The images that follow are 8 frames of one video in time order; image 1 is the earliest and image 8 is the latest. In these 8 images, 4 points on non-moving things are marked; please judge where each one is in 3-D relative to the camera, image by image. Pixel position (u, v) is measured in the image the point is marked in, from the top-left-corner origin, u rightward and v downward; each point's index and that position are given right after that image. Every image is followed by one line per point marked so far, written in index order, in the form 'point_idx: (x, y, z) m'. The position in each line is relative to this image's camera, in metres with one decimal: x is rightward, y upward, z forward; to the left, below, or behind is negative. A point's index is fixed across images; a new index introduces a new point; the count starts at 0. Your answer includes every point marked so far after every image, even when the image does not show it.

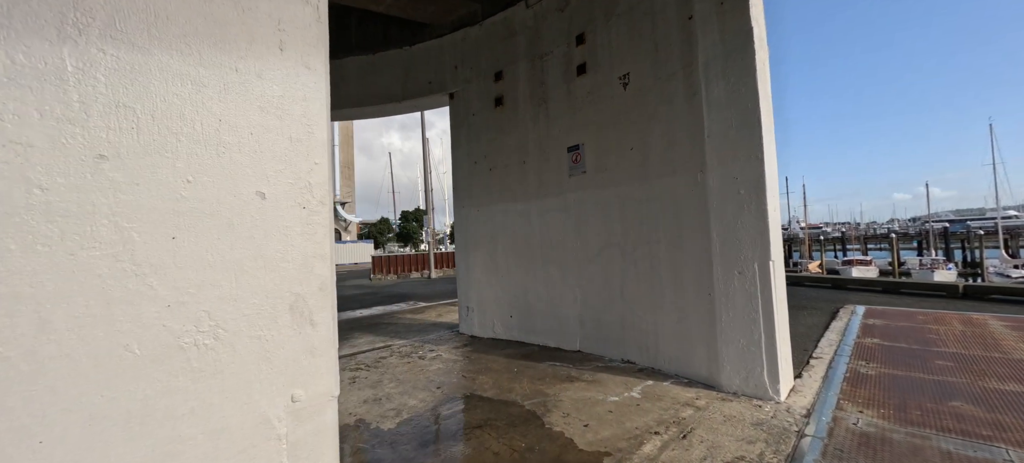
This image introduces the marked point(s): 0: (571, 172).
0: (+0.6, +0.6, +4.4) m
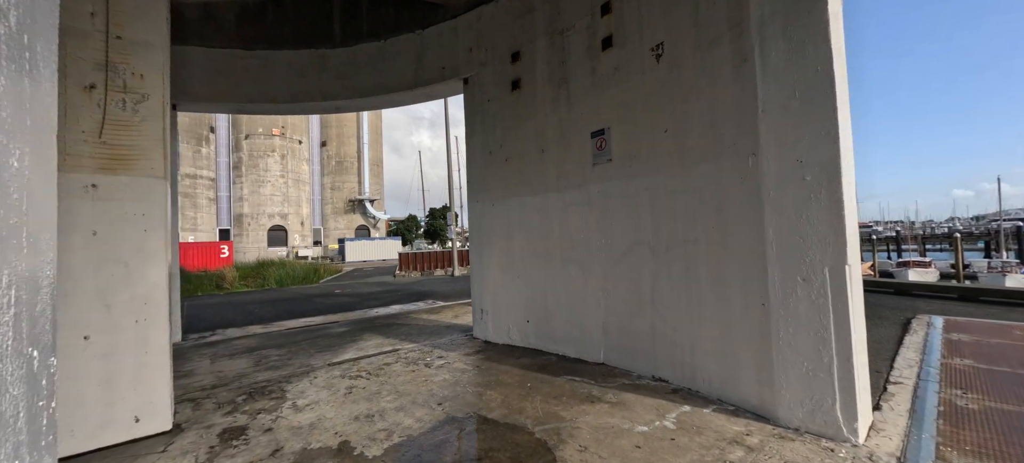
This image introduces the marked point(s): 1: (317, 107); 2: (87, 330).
0: (+0.8, +0.7, +3.8) m
1: (-3.2, +2.1, +6.7) m
2: (-2.9, -0.7, +2.8) m
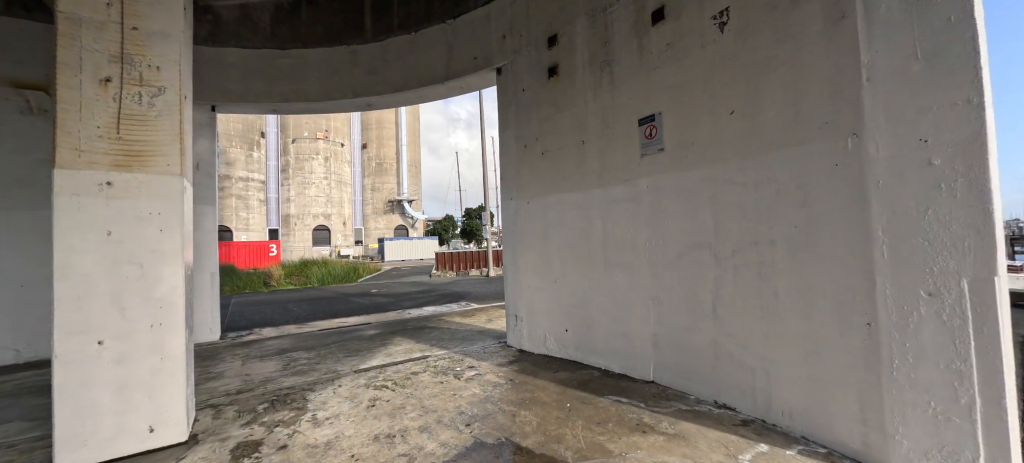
0: (+1.1, +0.7, +3.4) m
1: (-2.7, +2.1, +6.6) m
2: (-2.7, -0.7, +2.7) m
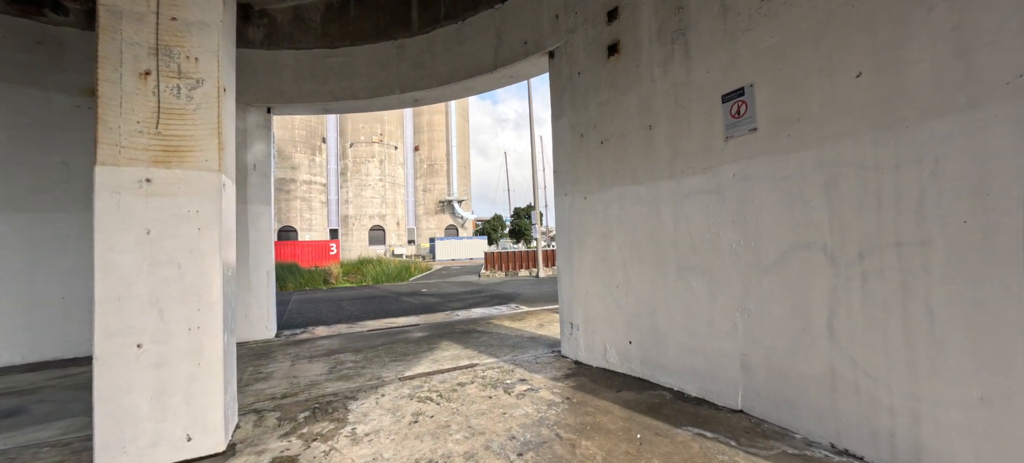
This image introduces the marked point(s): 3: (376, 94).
0: (+1.5, +0.7, +2.8) m
1: (-1.9, +2.1, +6.5) m
2: (-2.4, -0.7, +2.6) m
3: (-2.1, +2.1, +6.3) m
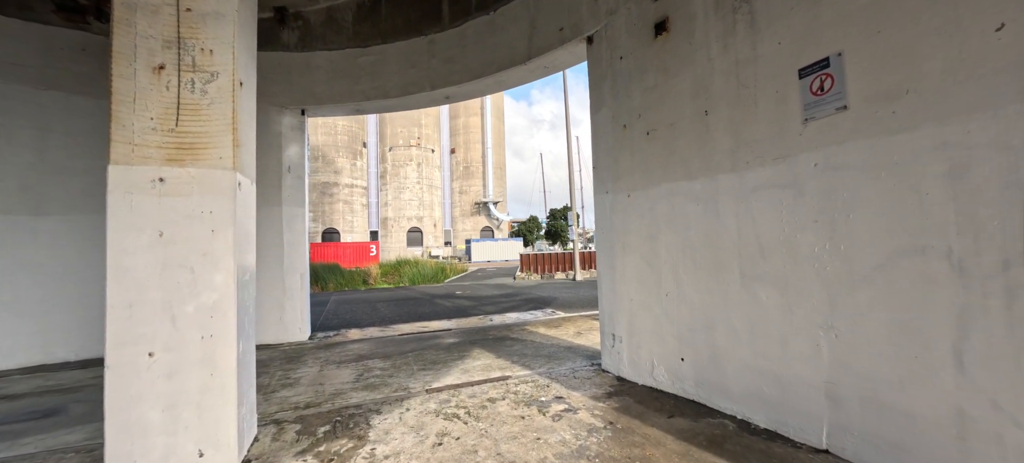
0: (+1.7, +0.7, +2.3) m
1: (-1.3, +2.0, +6.3) m
2: (-2.2, -0.7, +2.4) m
3: (-1.6, +2.1, +6.1) m
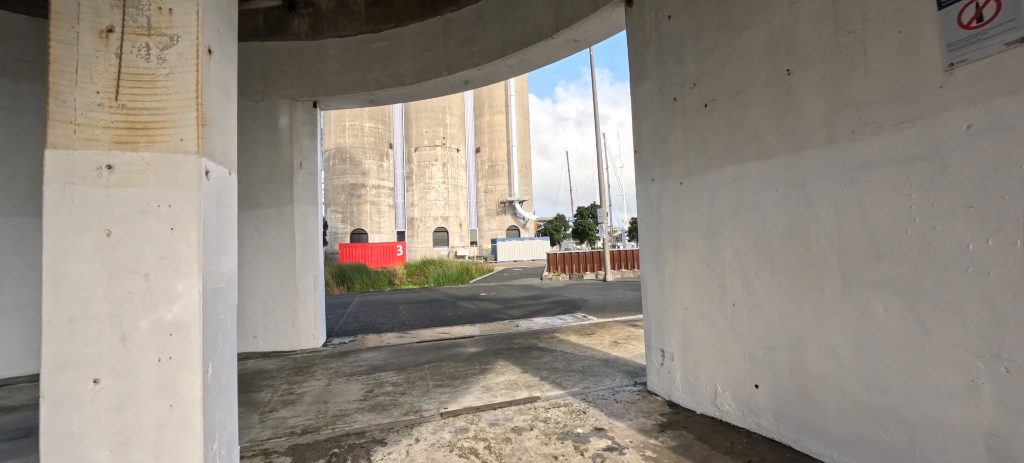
0: (+1.8, +0.7, +1.6) m
1: (-1.0, +2.1, +5.8) m
2: (-2.0, -0.7, +2.0) m
3: (-1.2, +2.1, +5.6) m
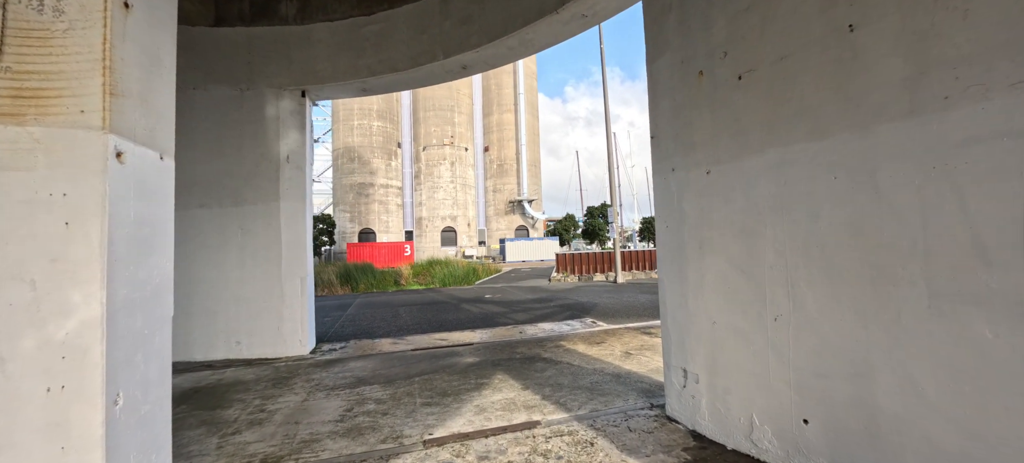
0: (+1.7, +0.7, +1.1) m
1: (-0.9, +2.1, +5.3) m
2: (-2.1, -0.7, +1.6) m
3: (-1.2, +2.1, +5.1) m
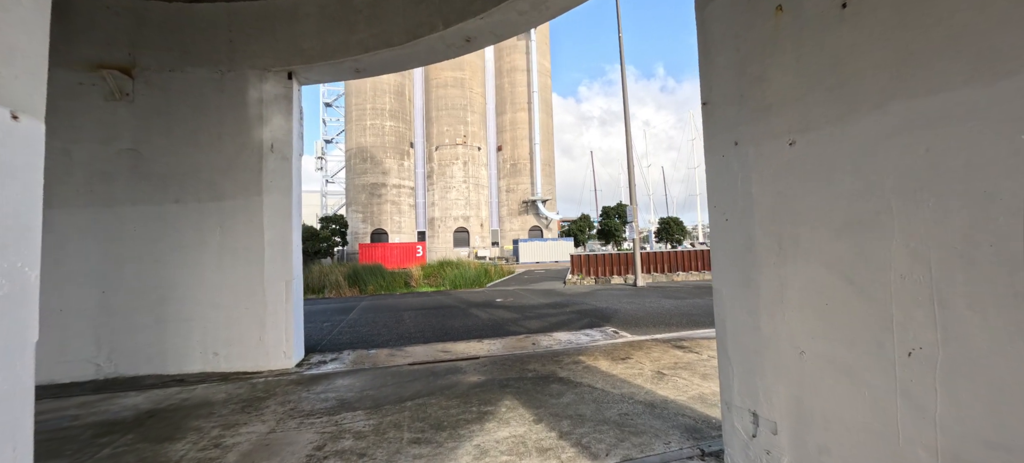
0: (+1.7, +0.8, +0.4) m
1: (-0.8, +2.1, +4.6) m
2: (-2.1, -0.6, +0.9) m
3: (-1.1, +2.1, +4.5) m
